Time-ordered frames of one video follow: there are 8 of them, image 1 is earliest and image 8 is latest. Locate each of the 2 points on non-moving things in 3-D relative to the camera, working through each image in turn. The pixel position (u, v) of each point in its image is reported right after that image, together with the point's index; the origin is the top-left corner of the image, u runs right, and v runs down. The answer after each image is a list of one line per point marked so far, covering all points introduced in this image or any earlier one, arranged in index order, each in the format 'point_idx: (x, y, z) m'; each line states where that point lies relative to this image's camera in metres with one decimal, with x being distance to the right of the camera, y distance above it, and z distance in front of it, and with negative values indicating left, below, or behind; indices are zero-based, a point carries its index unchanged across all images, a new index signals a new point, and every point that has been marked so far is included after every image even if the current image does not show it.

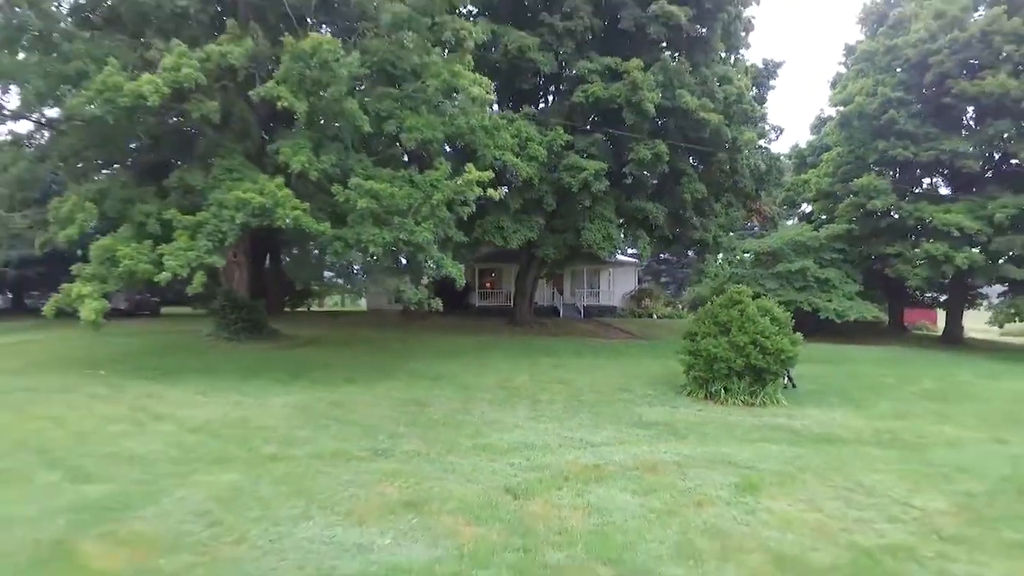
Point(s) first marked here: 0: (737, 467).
0: (+1.9, -1.6, +6.5) m
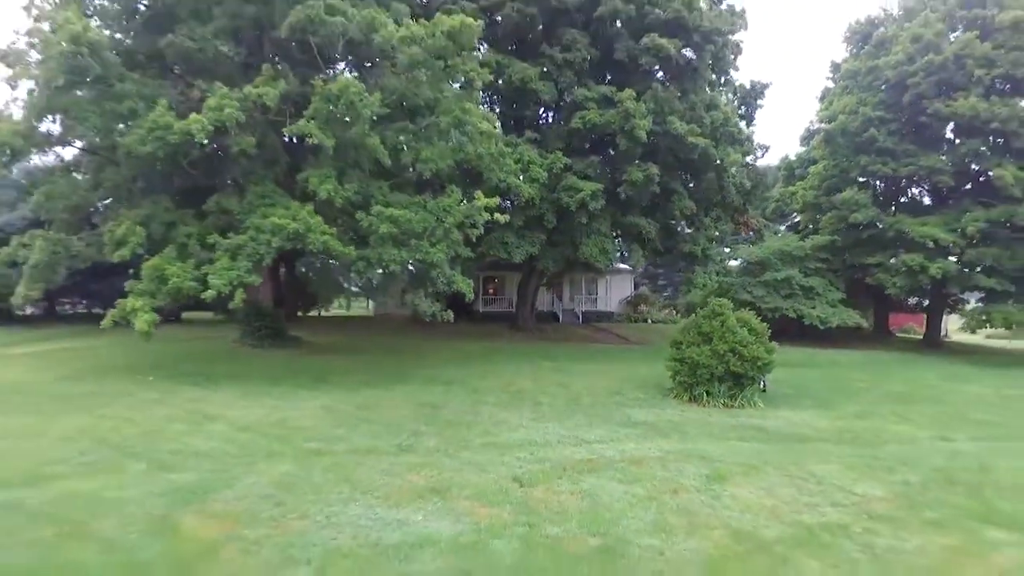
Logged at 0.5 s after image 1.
0: (+2.0, -1.8, +7.5) m
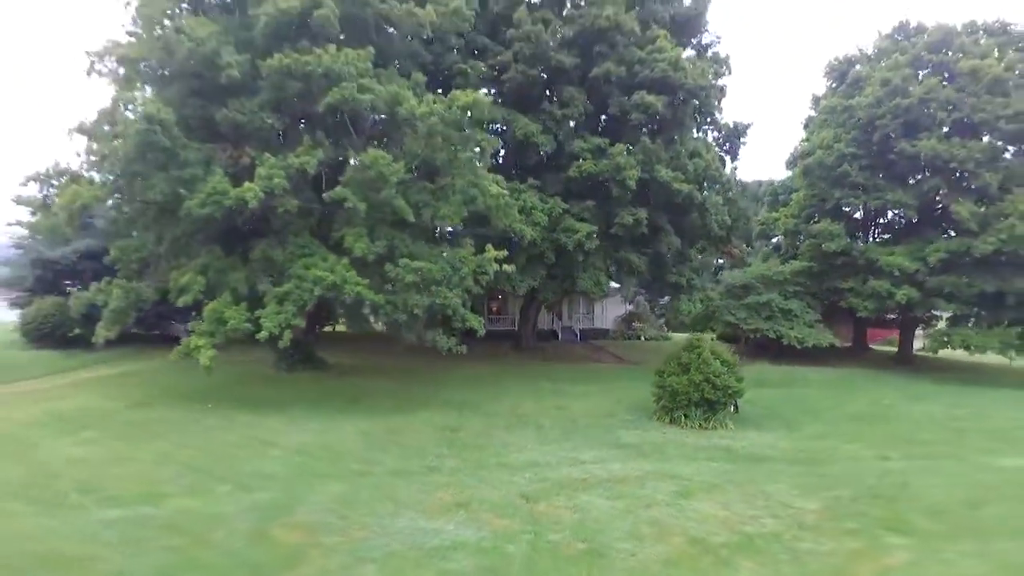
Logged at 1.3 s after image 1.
0: (+2.1, -2.4, +9.2) m
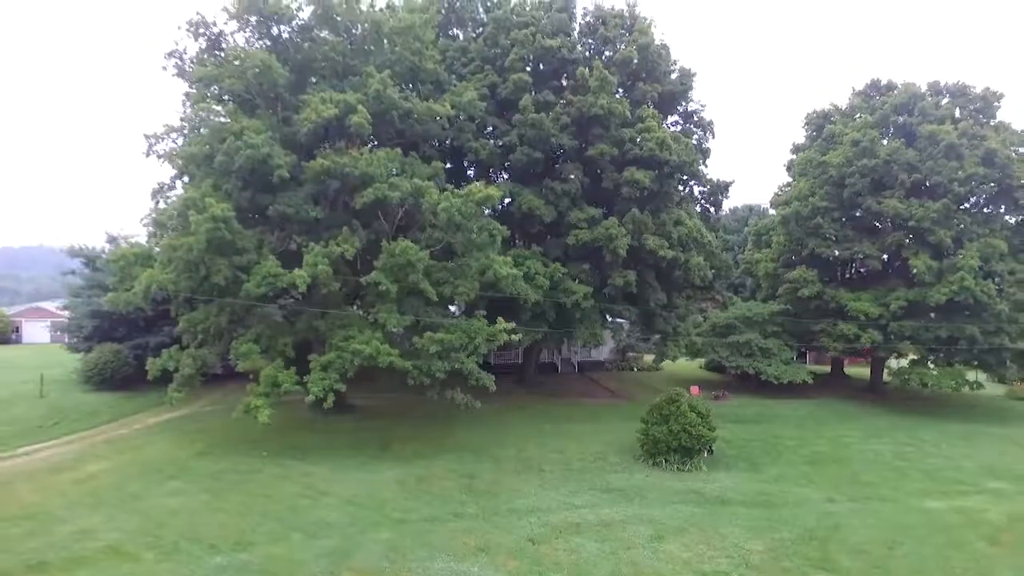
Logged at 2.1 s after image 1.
0: (+2.2, -3.6, +11.4) m
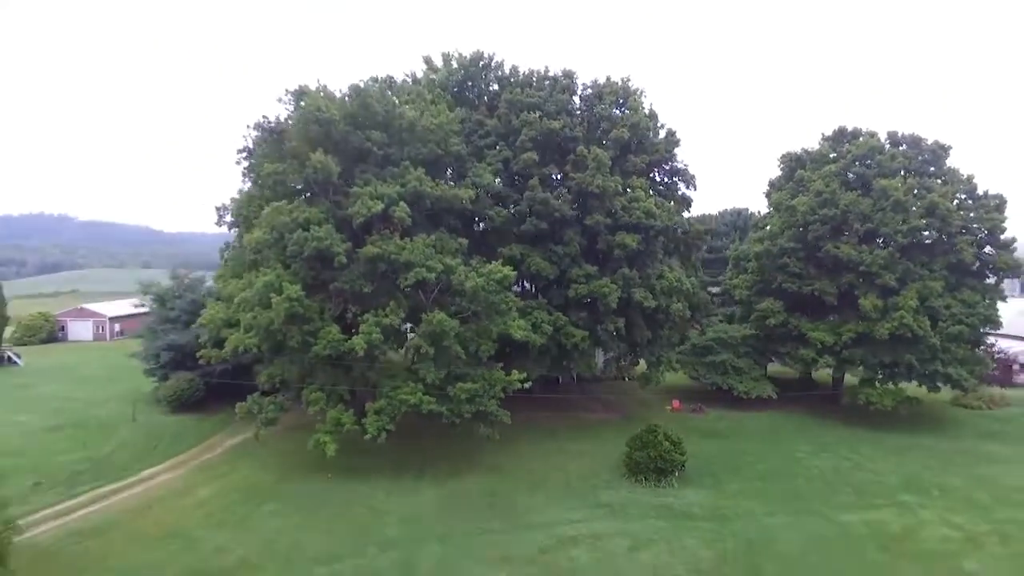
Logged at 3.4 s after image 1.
0: (+2.5, -5.1, +15.2) m
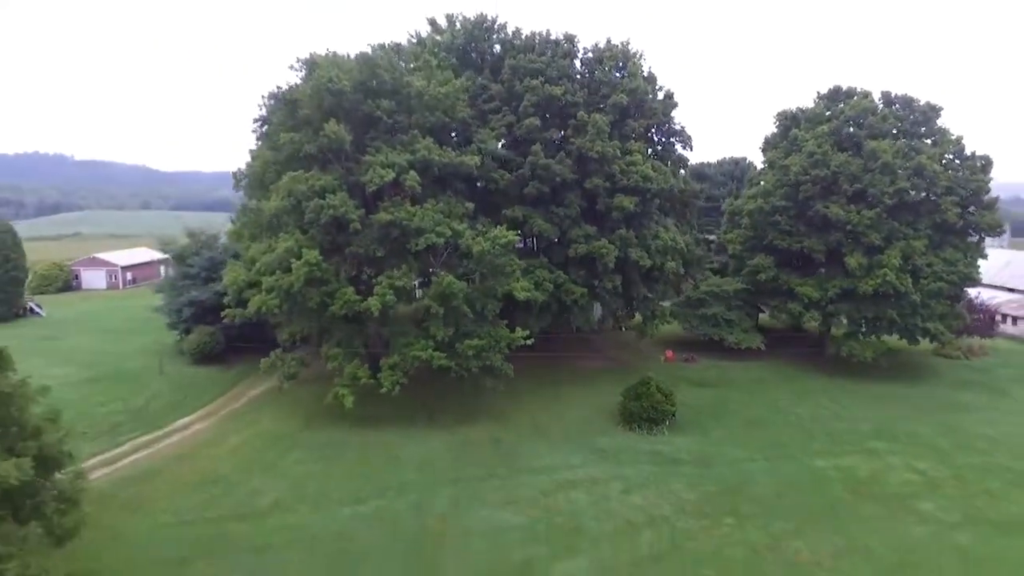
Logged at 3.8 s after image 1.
0: (+2.6, -4.3, +16.8) m
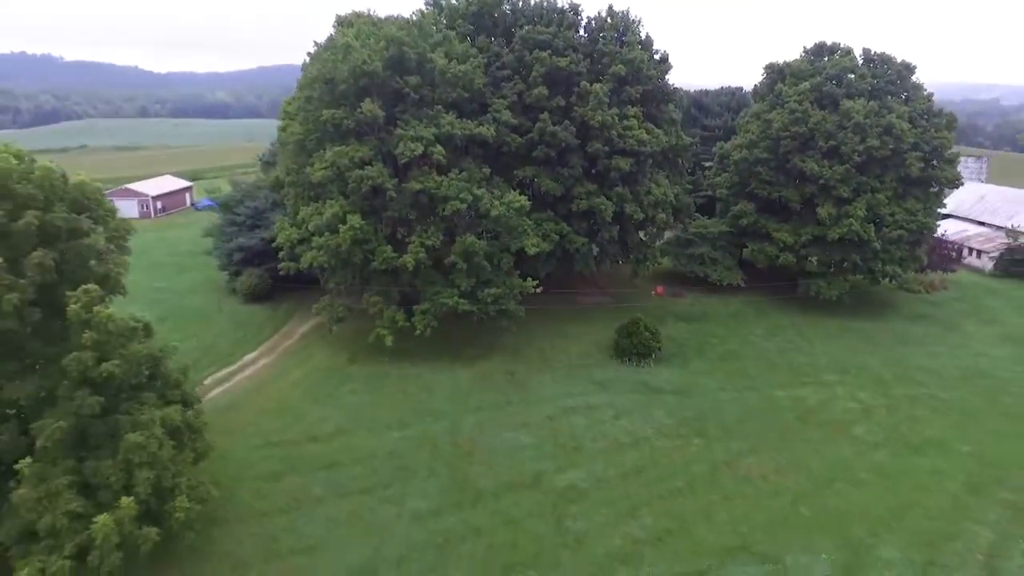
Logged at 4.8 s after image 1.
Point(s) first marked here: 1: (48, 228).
0: (+2.9, -3.3, +20.8) m
1: (-7.3, +0.9, +11.8) m
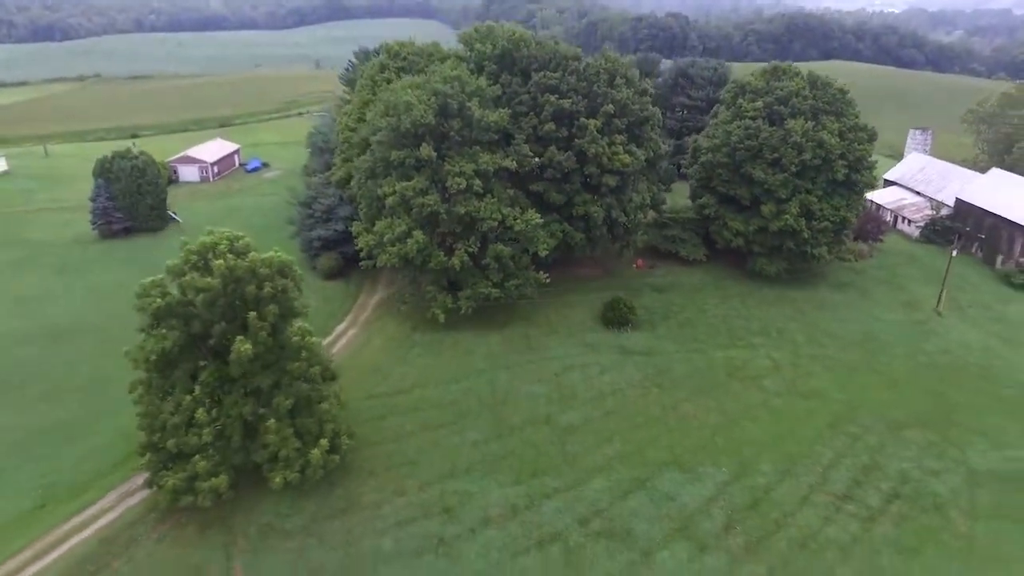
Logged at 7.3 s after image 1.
0: (+3.6, -3.2, +30.0) m
1: (-6.5, -0.1, +20.5) m
